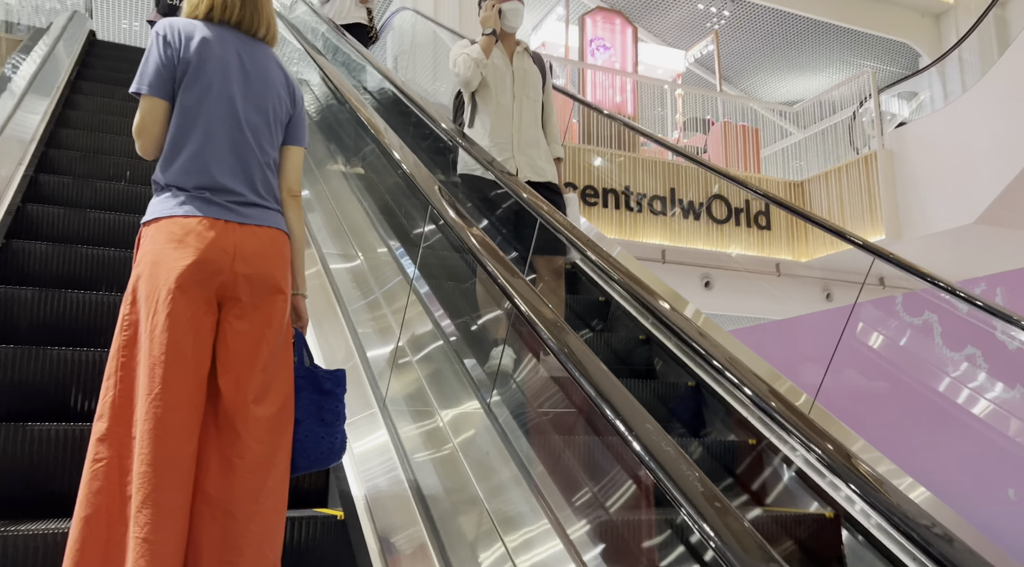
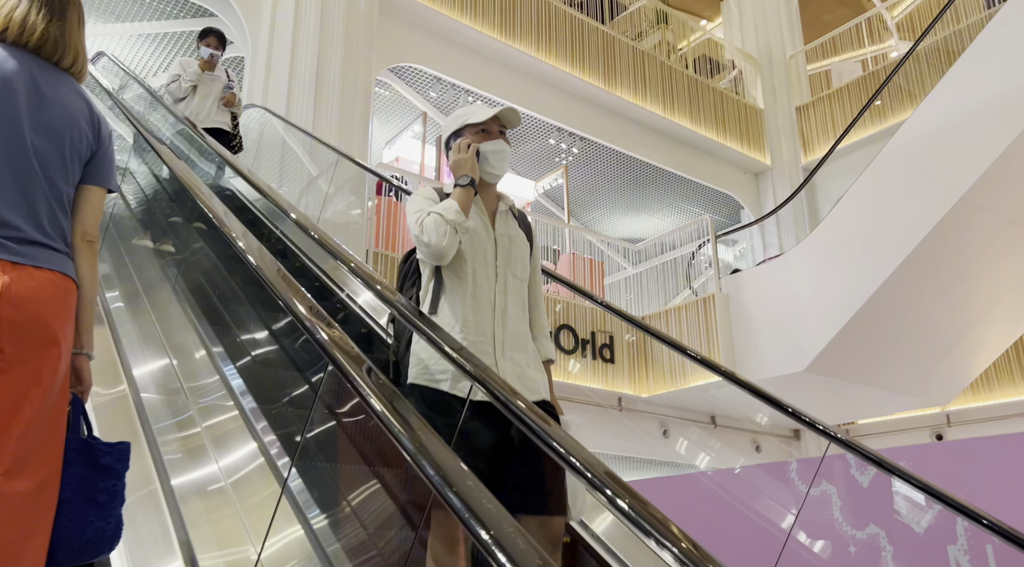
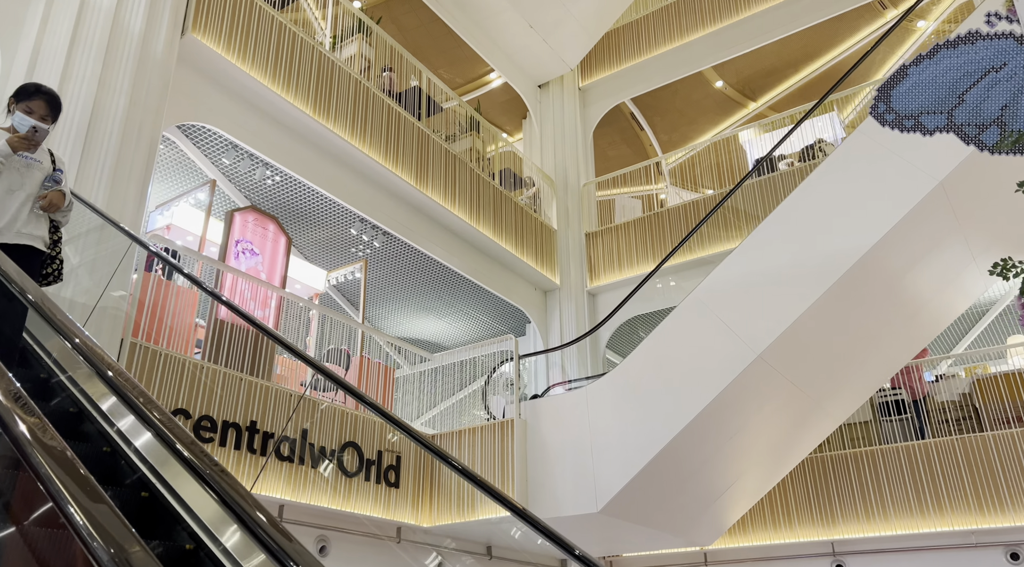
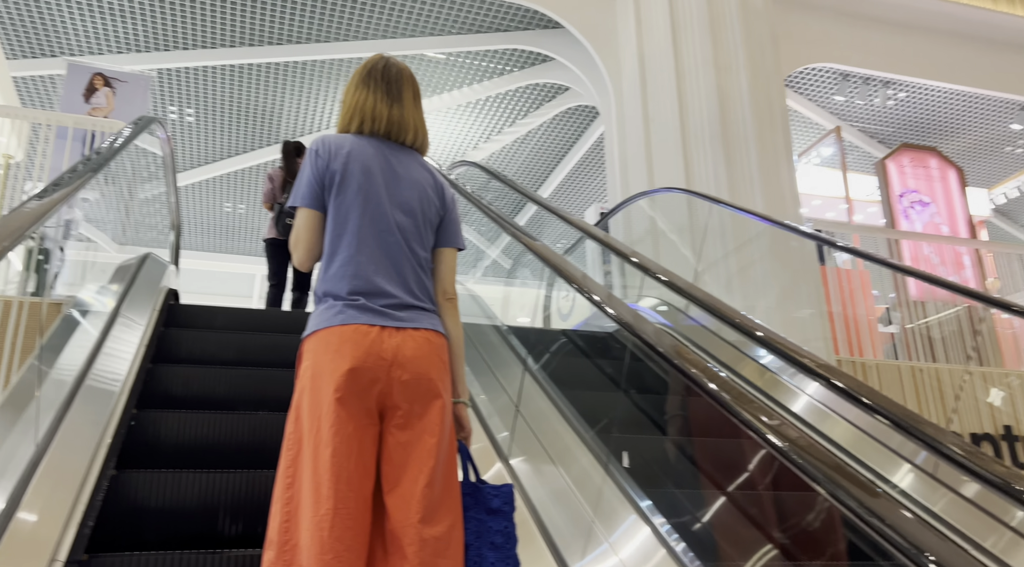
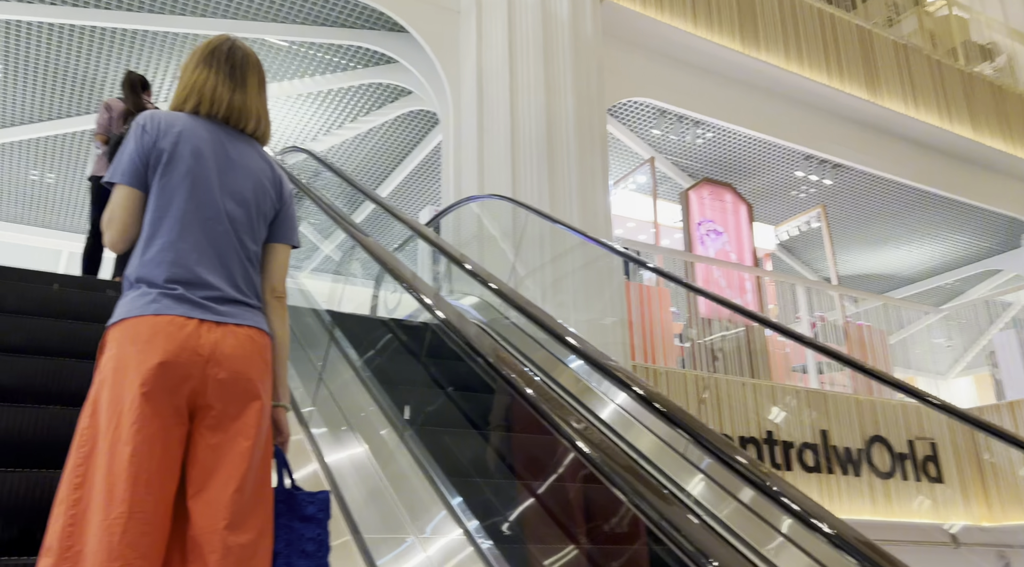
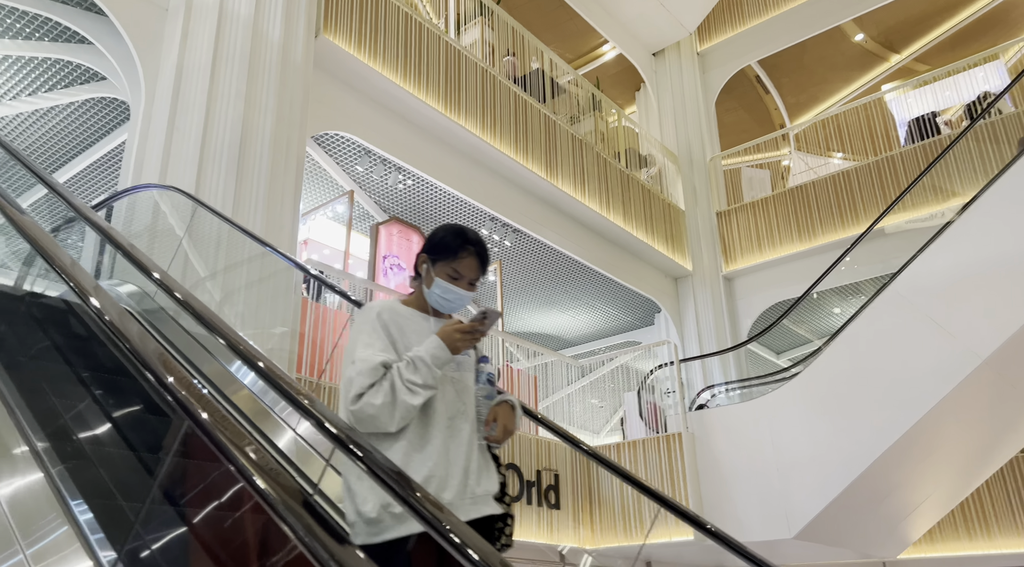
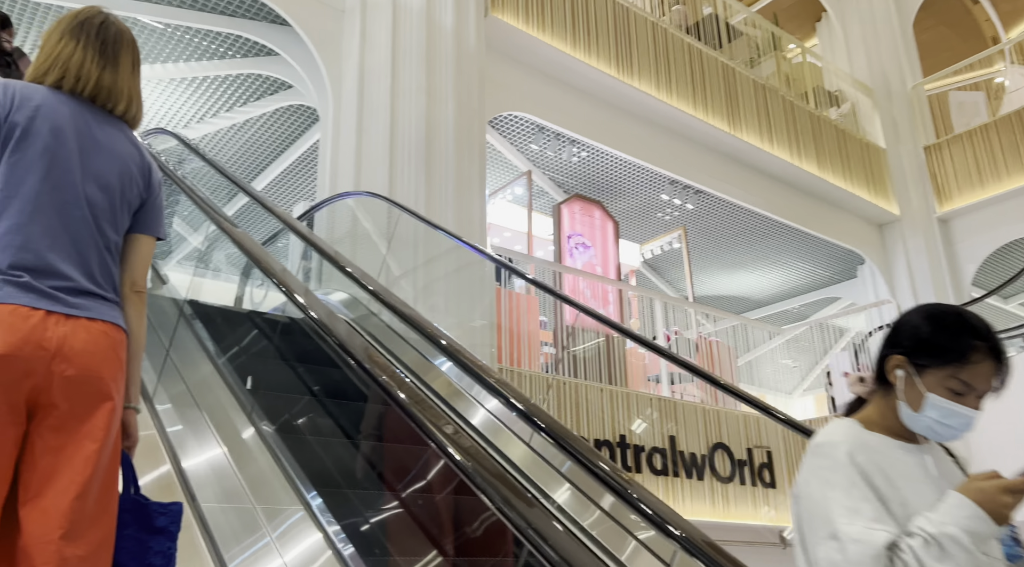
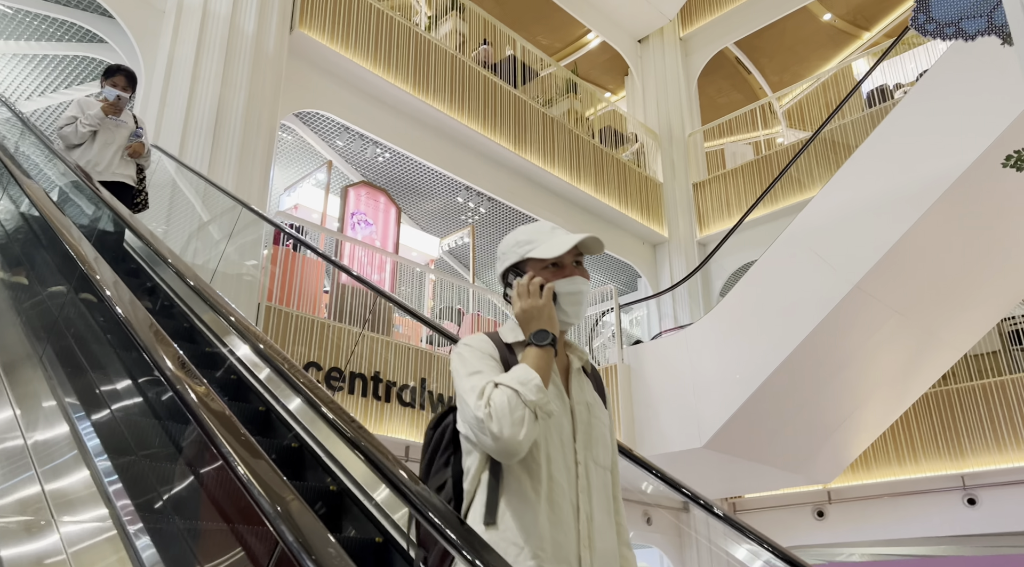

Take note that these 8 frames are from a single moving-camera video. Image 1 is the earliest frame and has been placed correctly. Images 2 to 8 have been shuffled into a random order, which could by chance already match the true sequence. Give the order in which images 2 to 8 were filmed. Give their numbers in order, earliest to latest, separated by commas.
2, 8, 3, 6, 7, 5, 4
